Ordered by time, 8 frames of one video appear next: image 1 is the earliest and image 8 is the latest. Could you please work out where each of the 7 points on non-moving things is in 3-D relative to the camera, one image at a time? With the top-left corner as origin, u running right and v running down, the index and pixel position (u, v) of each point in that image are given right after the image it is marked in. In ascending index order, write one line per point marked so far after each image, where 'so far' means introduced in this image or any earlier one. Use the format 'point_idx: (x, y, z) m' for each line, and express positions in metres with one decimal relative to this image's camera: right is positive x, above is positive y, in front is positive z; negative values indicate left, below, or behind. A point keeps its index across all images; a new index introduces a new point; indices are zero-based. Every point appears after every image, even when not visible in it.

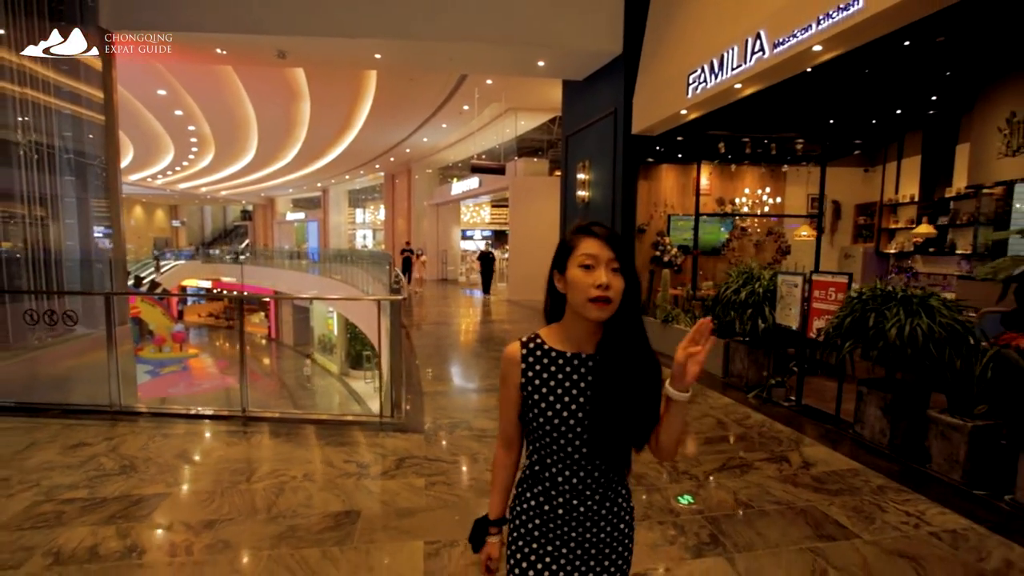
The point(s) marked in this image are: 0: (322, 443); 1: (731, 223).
0: (-1.3, -1.1, +3.6) m
1: (+3.5, +1.0, +8.1) m
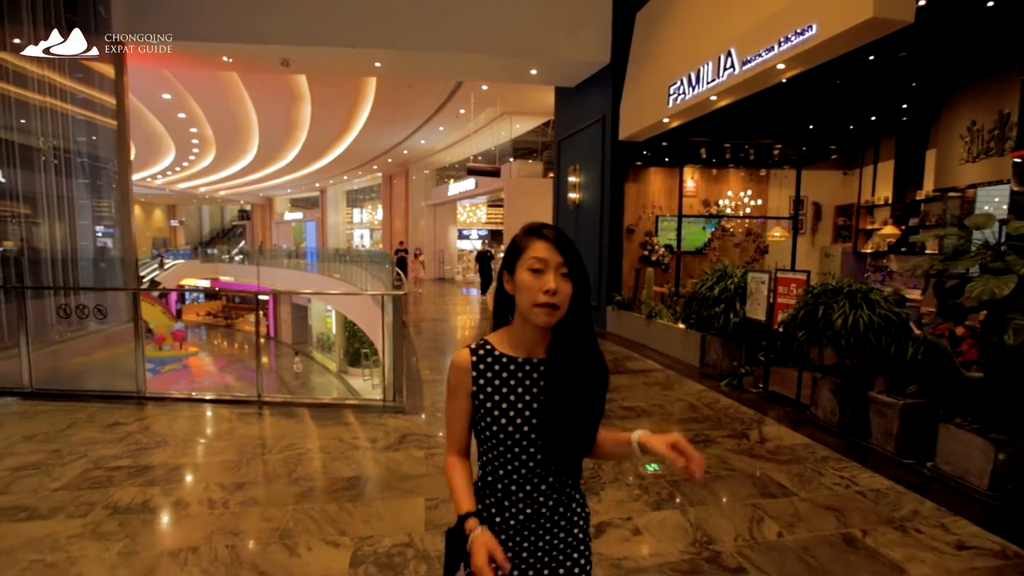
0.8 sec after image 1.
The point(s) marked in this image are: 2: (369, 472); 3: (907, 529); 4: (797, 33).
0: (-1.4, -1.0, +4.0) m
1: (+3.4, +1.1, +8.6) m
2: (-0.8, -1.1, +3.1) m
3: (+1.9, -1.1, +2.5) m
4: (+2.2, +2.0, +4.1) m
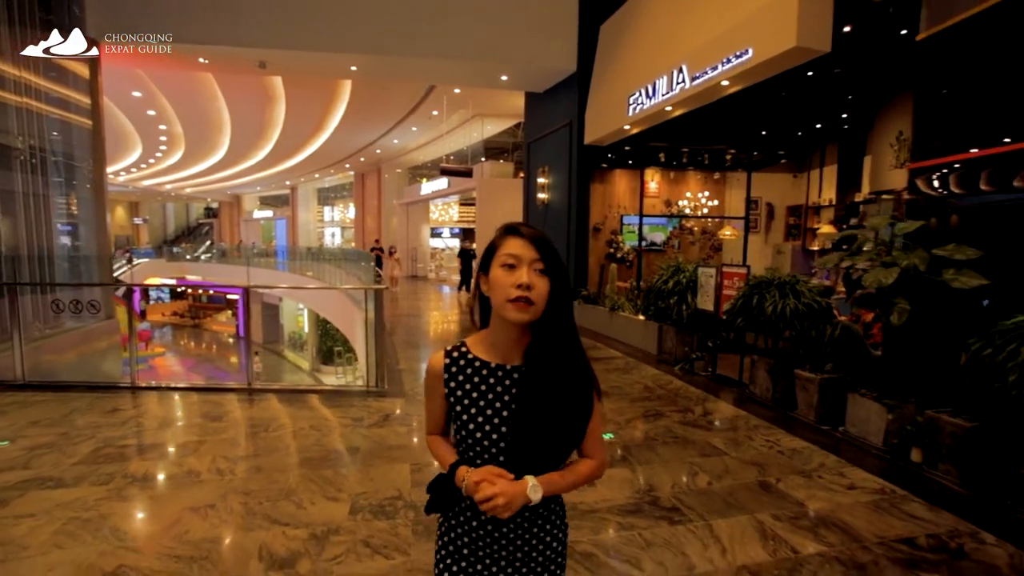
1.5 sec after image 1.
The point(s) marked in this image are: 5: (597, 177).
0: (-1.6, -1.0, +4.3) m
1: (+2.9, +1.2, +9.1) m
2: (-1.0, -1.0, +3.4) m
3: (+1.8, -1.1, +3.0) m
4: (+2.0, +2.1, +4.7) m
5: (+1.4, +1.9, +8.7) m
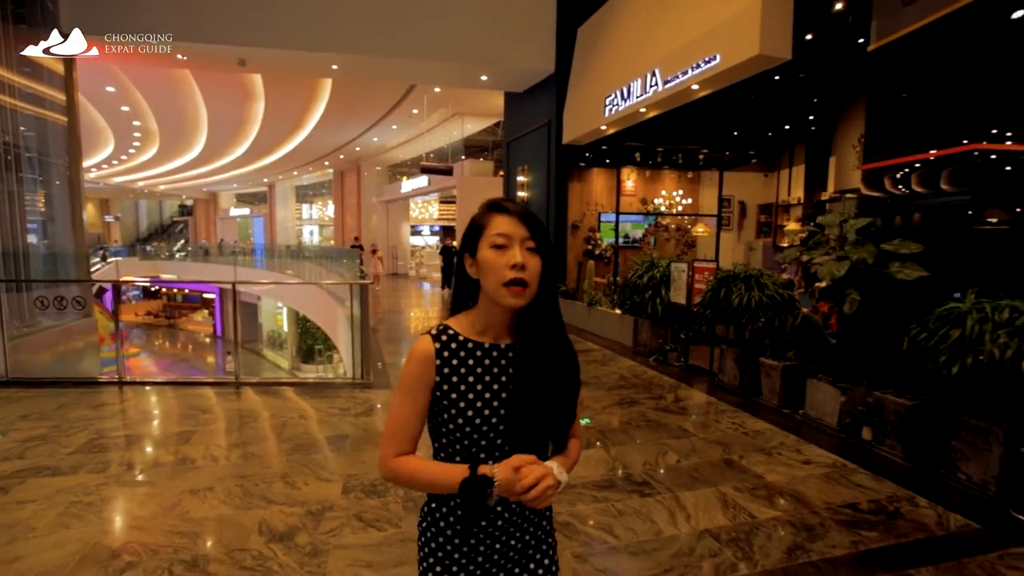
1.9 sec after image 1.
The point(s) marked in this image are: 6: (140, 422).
0: (-1.8, -1.0, +4.4) m
1: (+2.5, +1.2, +9.4) m
2: (-1.1, -1.0, +3.6) m
3: (+1.6, -1.0, +3.3) m
4: (+1.8, +2.1, +4.9) m
5: (+1.1, +1.9, +9.0) m
6: (-2.7, -1.0, +3.7) m
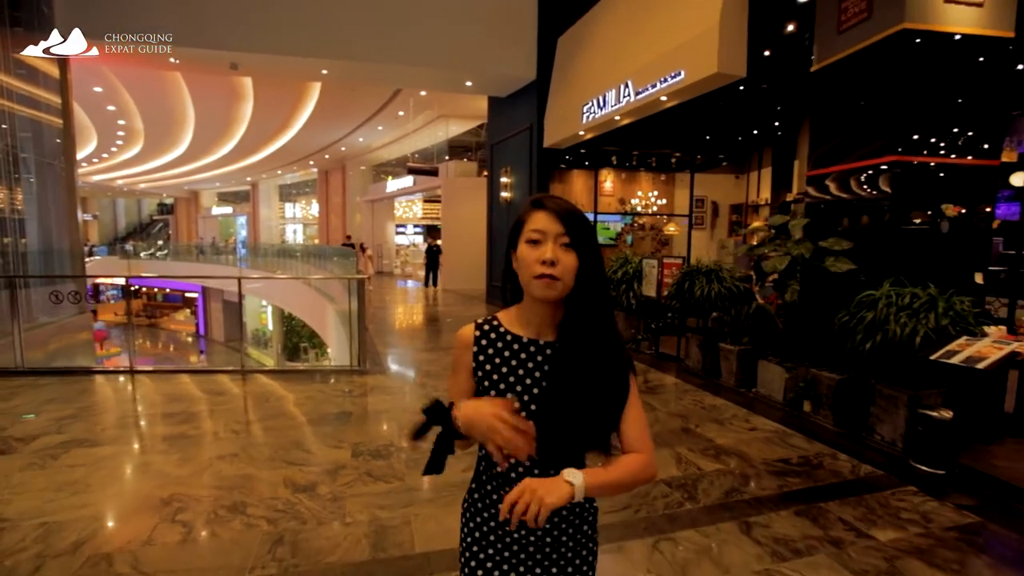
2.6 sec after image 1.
0: (-1.9, -0.9, +4.8) m
1: (+2.2, +1.3, +9.9) m
2: (-1.2, -0.9, +4.0) m
3: (+1.5, -1.0, +3.8) m
4: (+1.7, +2.2, +5.4) m
5: (+0.8, +2.0, +9.4) m
6: (-2.8, -0.9, +4.1) m
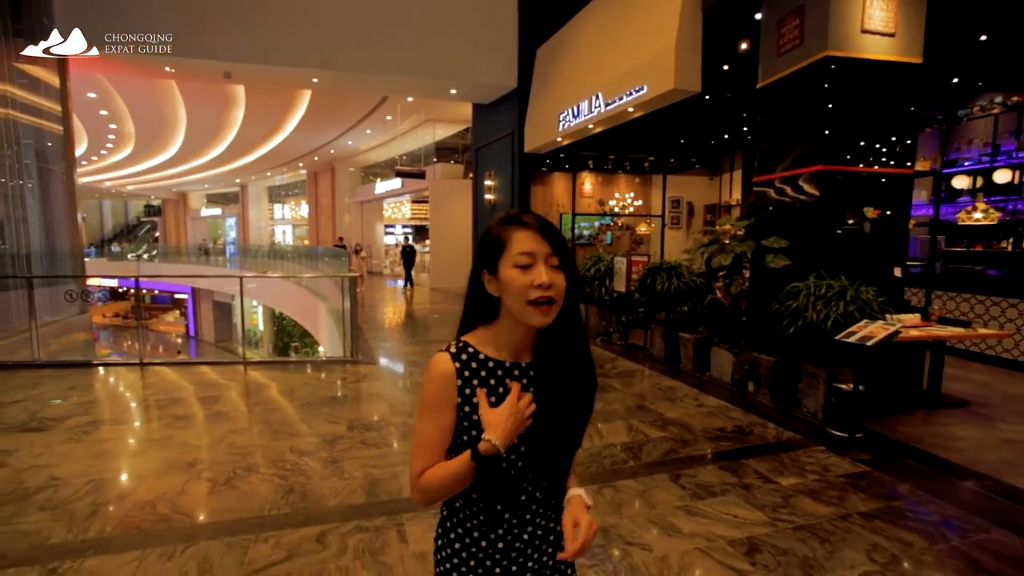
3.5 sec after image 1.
0: (-2.1, -0.9, +5.3) m
1: (+1.9, +1.4, +10.5) m
2: (-1.4, -0.9, +4.5) m
3: (+1.4, -0.9, +4.3) m
4: (+1.4, +2.2, +5.9) m
5: (+0.5, +2.1, +9.9) m
6: (-3.0, -0.9, +4.5) m
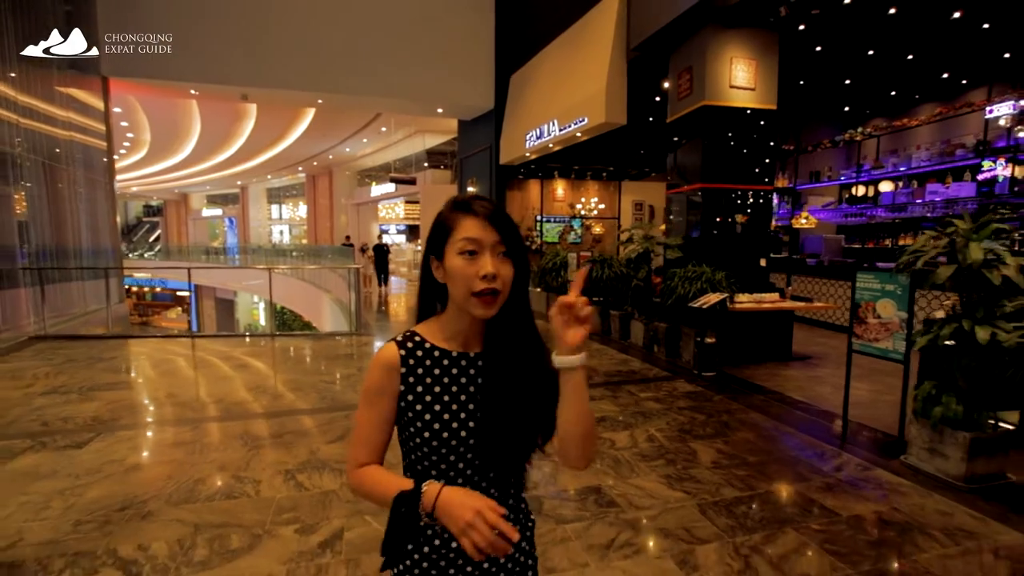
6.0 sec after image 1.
0: (-2.5, -0.7, +6.8) m
1: (+1.5, +1.5, +12.0) m
2: (-1.8, -0.8, +6.0) m
3: (+1.0, -0.8, +5.9) m
4: (+1.0, +2.4, +7.5) m
5: (0.0, +2.2, +11.5) m
6: (-3.4, -0.7, +6.0) m
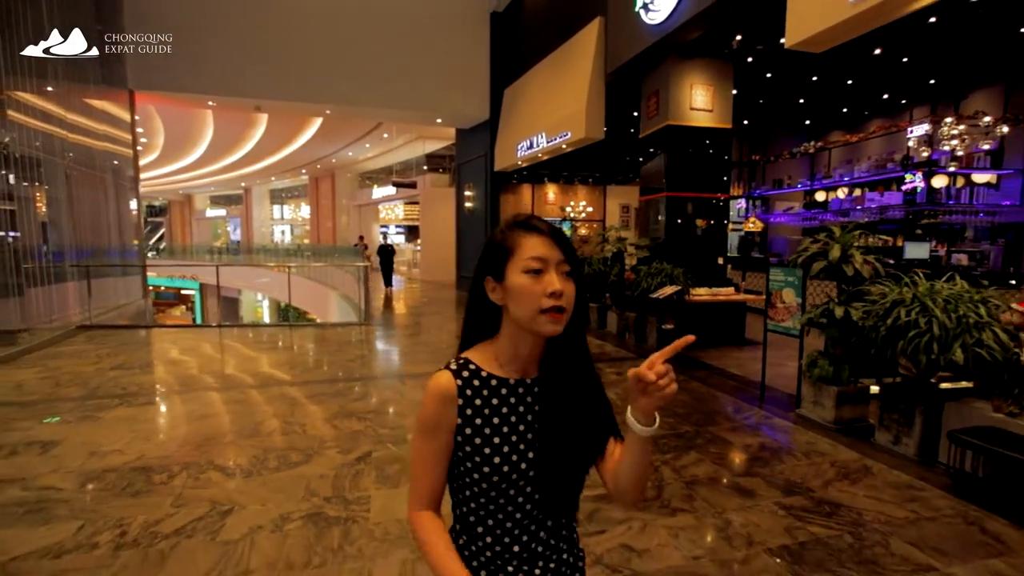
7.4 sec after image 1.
0: (-2.6, -0.7, +7.7) m
1: (+1.3, +1.6, +12.9) m
2: (-2.0, -0.7, +6.9) m
3: (+0.8, -0.7, +6.7) m
4: (+0.9, +2.5, +8.3) m
5: (-0.1, +2.3, +12.3) m
6: (-3.5, -0.7, +6.9) m
